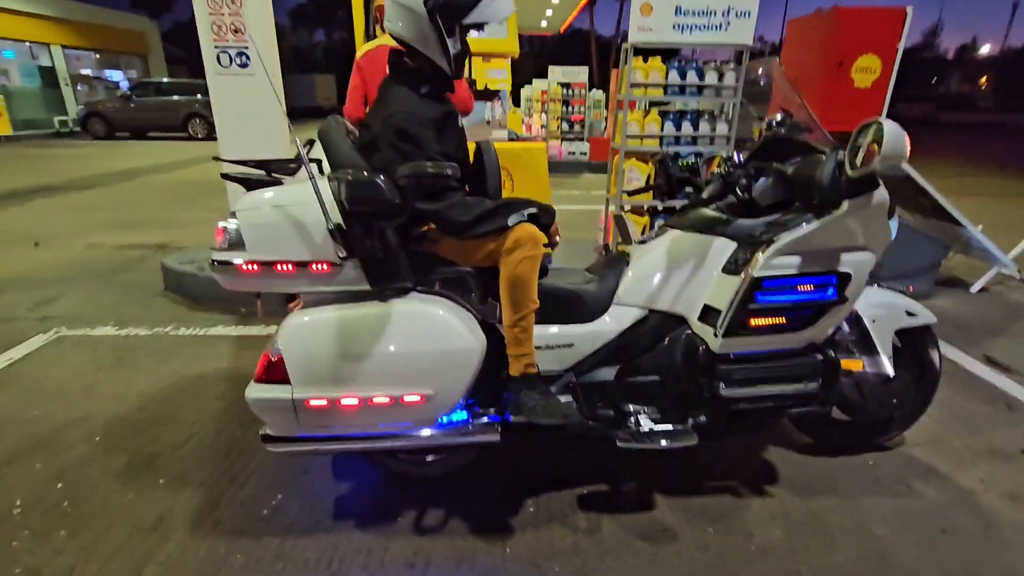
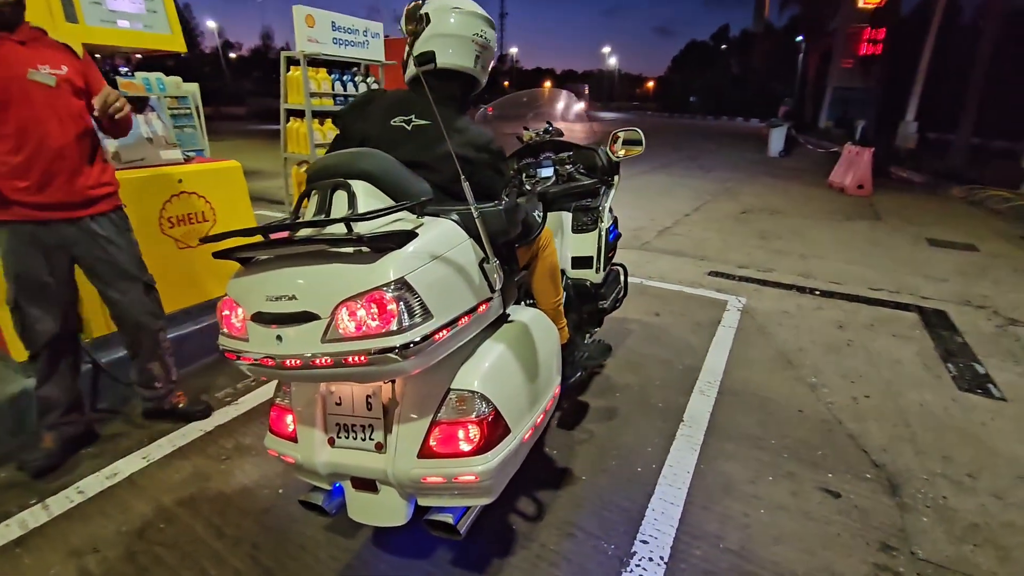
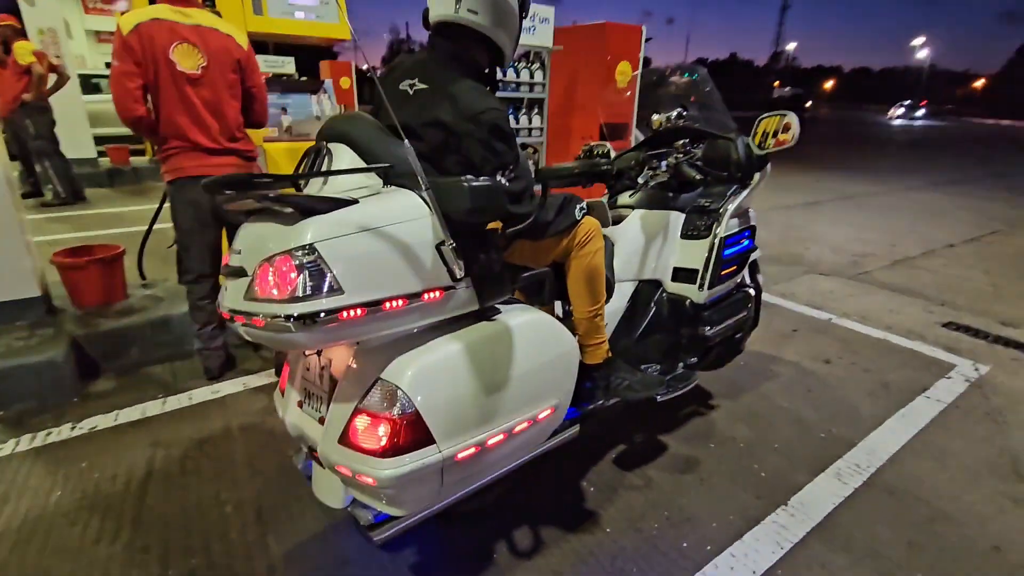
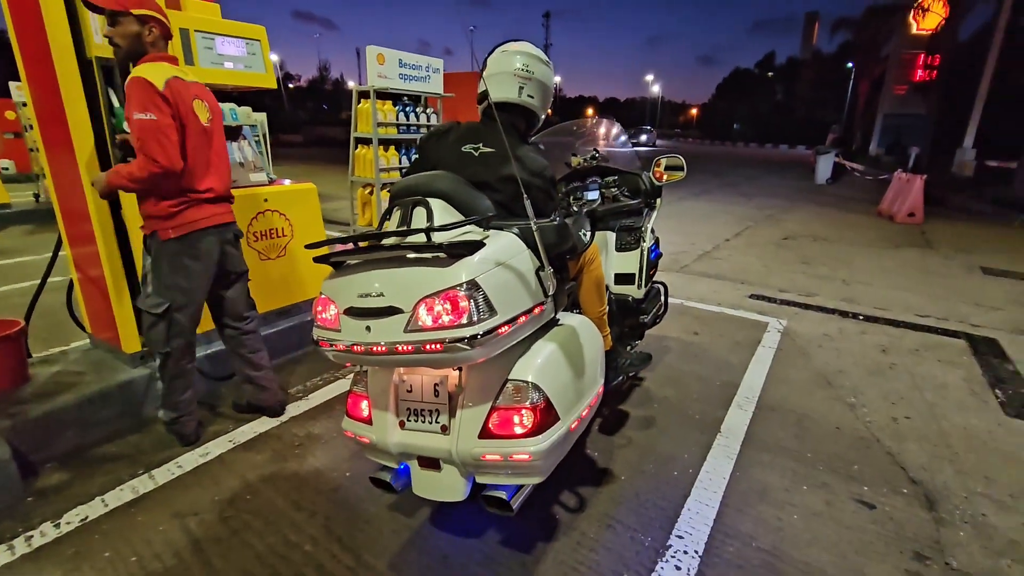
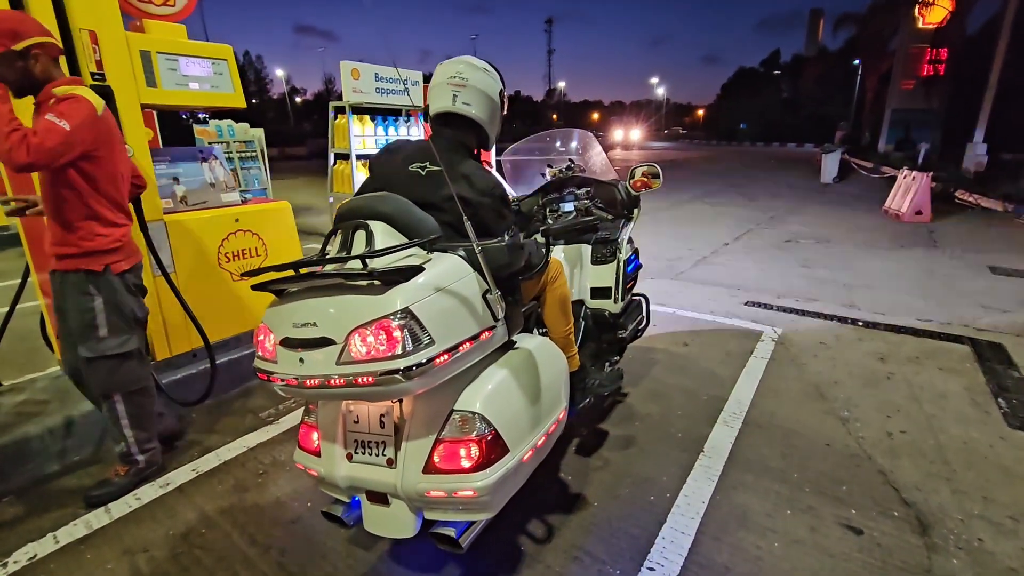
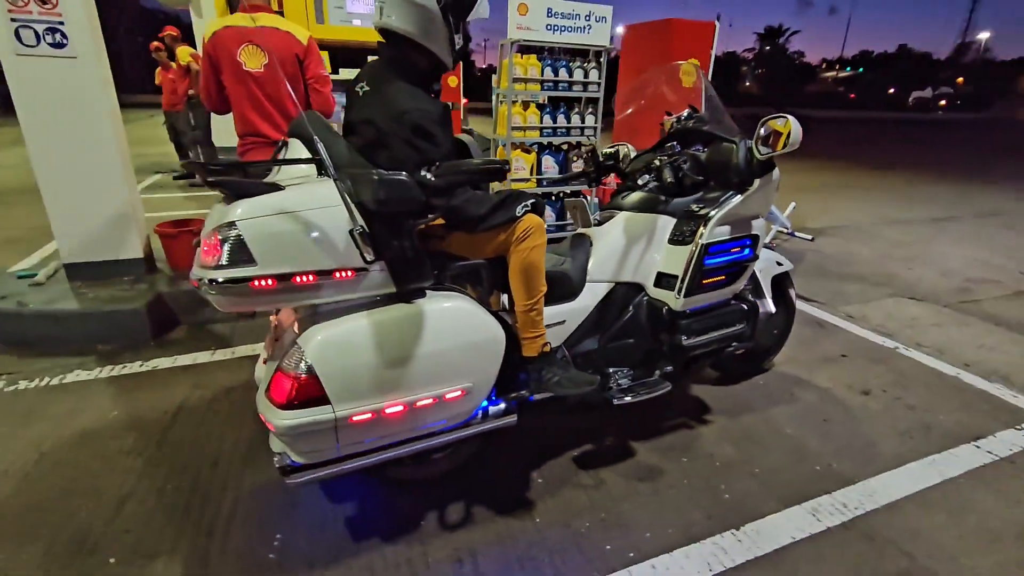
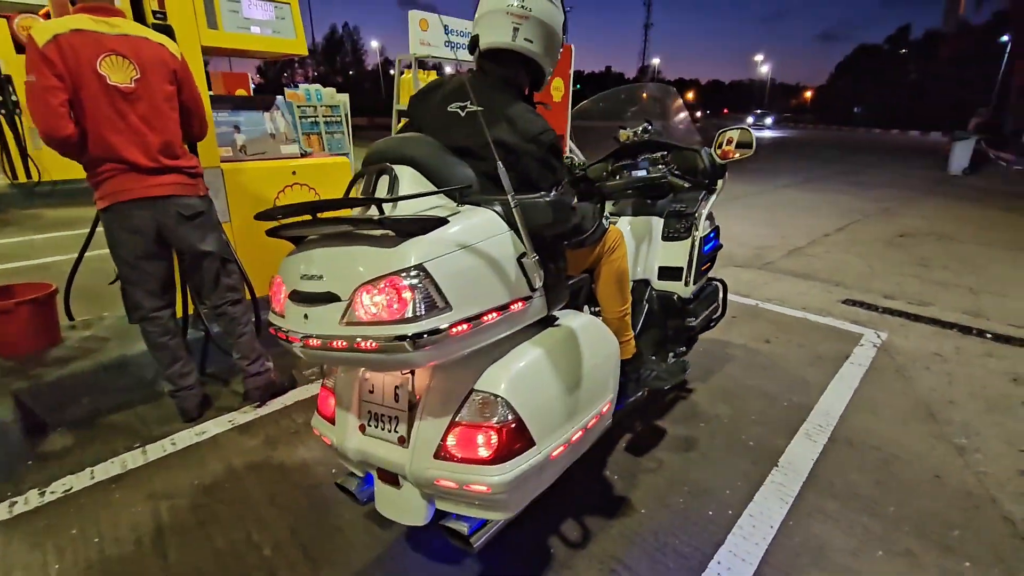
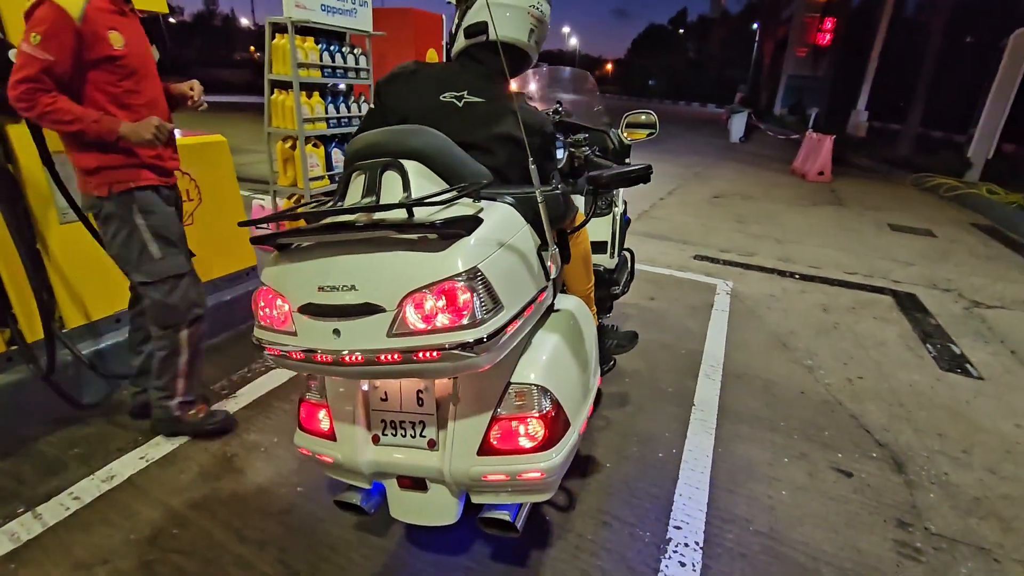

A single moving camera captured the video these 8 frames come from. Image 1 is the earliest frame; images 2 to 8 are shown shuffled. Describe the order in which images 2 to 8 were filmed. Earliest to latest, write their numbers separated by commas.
6, 3, 7, 4, 5, 2, 8
